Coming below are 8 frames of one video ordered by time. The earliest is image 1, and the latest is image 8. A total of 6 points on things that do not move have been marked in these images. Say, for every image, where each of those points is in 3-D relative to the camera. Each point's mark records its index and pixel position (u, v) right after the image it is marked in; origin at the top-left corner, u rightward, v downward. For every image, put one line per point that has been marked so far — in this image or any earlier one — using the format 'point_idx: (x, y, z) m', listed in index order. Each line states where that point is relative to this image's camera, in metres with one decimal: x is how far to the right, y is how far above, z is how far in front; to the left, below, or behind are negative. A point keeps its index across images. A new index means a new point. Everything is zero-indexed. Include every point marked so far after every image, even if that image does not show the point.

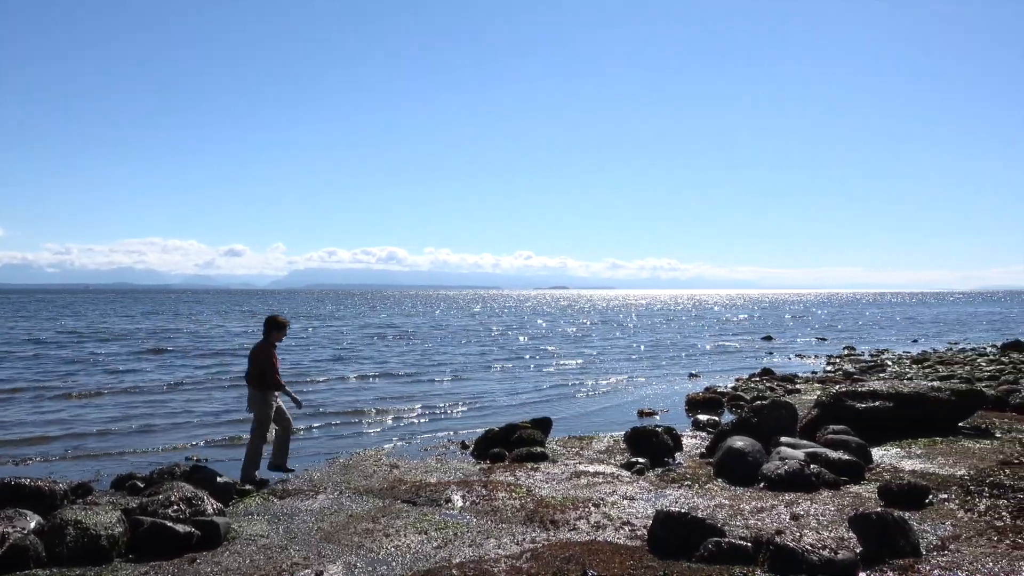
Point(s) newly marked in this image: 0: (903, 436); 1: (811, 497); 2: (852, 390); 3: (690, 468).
0: (+7.1, -2.7, +14.8) m
1: (+4.6, -3.2, +12.7) m
2: (+6.4, -1.9, +15.4) m
3: (+3.1, -3.2, +14.4) m
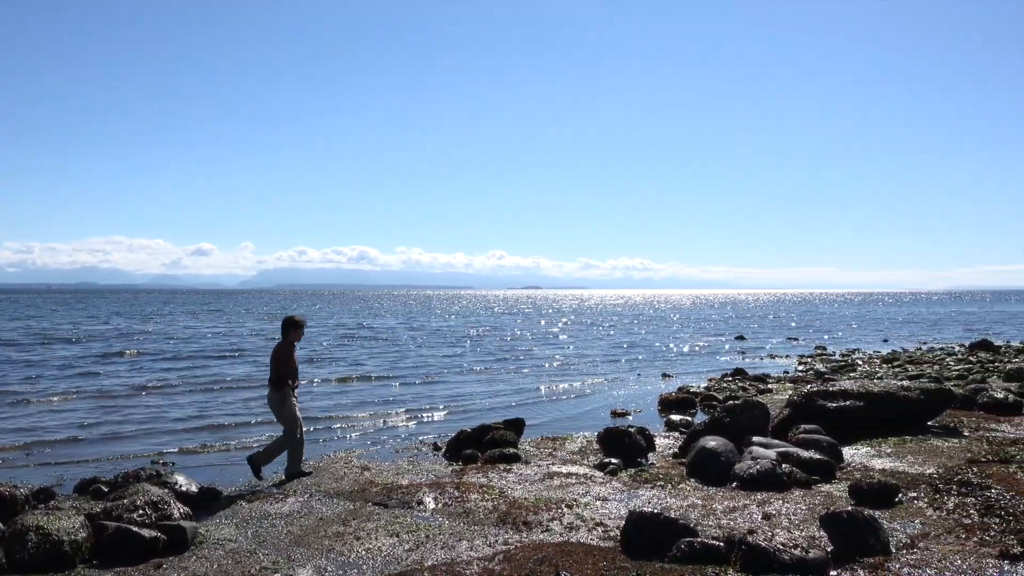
0: (+6.6, -2.7, +15.0) m
1: (+4.2, -3.2, +12.8) m
2: (+5.9, -1.9, +15.5) m
3: (+2.6, -3.2, +14.3) m
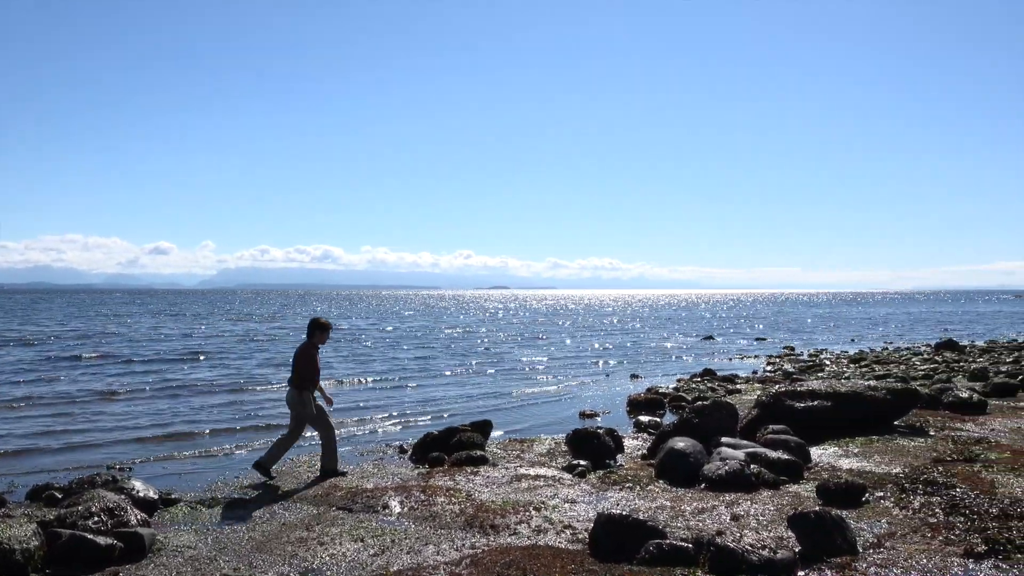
0: (+6.0, -2.7, +15.0) m
1: (+3.7, -3.2, +12.7) m
2: (+5.3, -1.9, +15.5) m
3: (+2.1, -3.2, +14.2) m
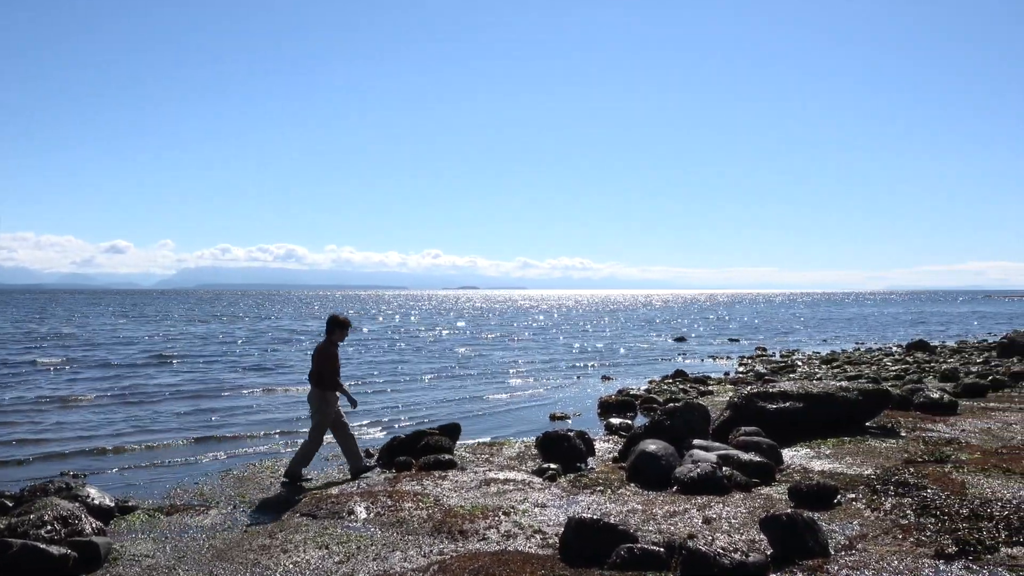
0: (+5.4, -2.7, +14.9) m
1: (+3.2, -3.2, +12.5) m
2: (+4.7, -1.9, +15.4) m
3: (+1.5, -3.2, +14.0) m
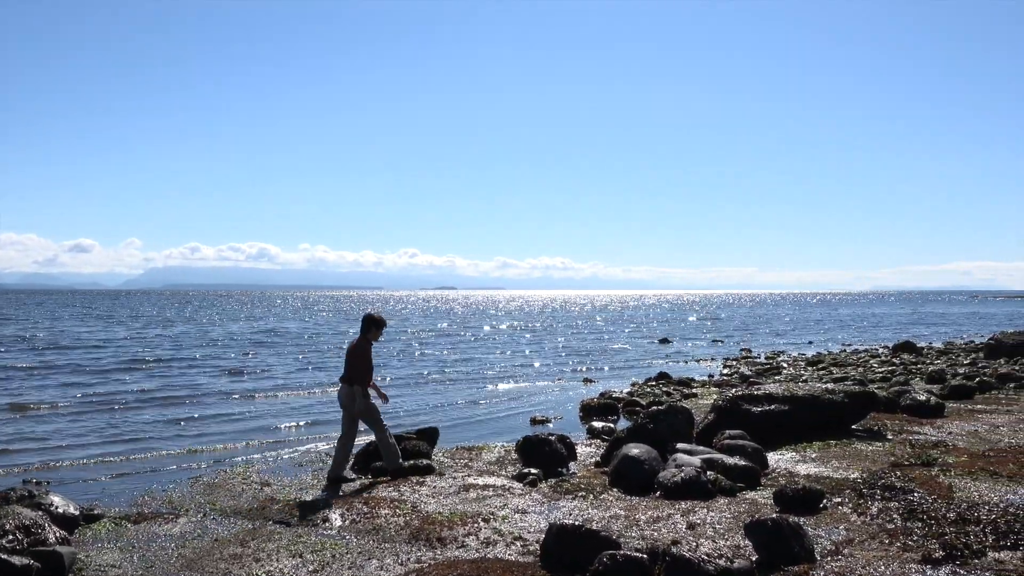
0: (+5.1, -2.7, +14.7) m
1: (+2.9, -3.2, +12.3) m
2: (+4.3, -1.9, +15.2) m
3: (+1.2, -3.2, +13.7) m
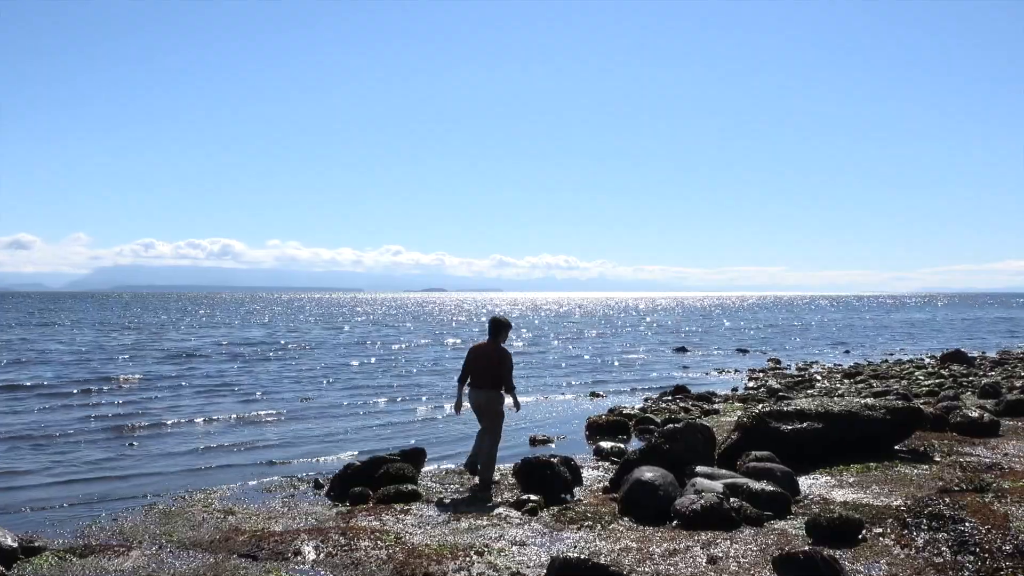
0: (+5.1, -2.7, +13.1) m
1: (+2.9, -3.3, +10.7) m
2: (+4.3, -1.9, +13.6) m
3: (+1.2, -3.2, +12.2) m
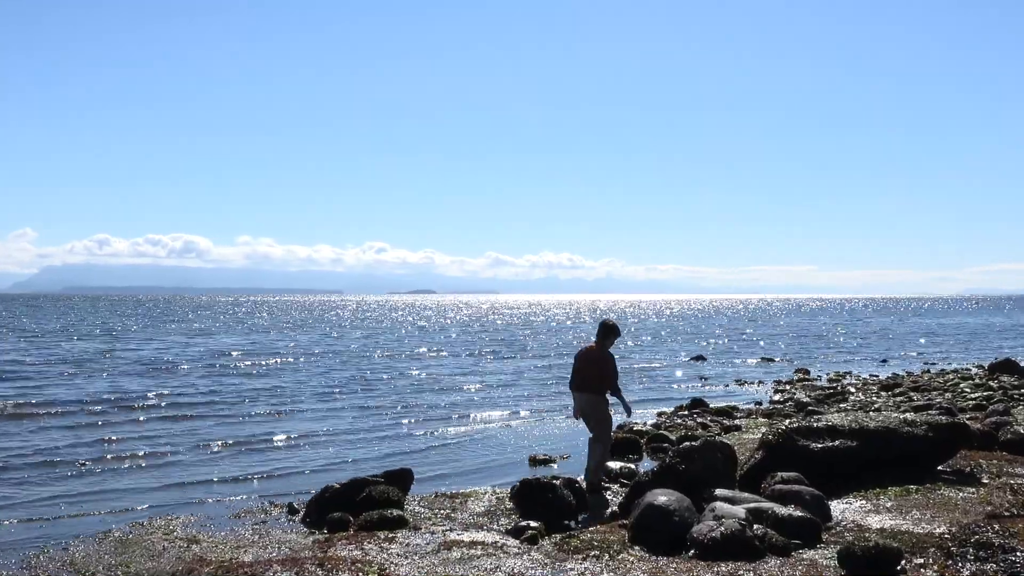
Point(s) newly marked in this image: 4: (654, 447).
0: (+5.0, -2.7, +11.9) m
1: (+2.8, -3.3, +9.5) m
2: (+4.3, -2.0, +12.4) m
3: (+1.1, -3.2, +11.0) m
4: (+2.9, -3.1, +17.6) m
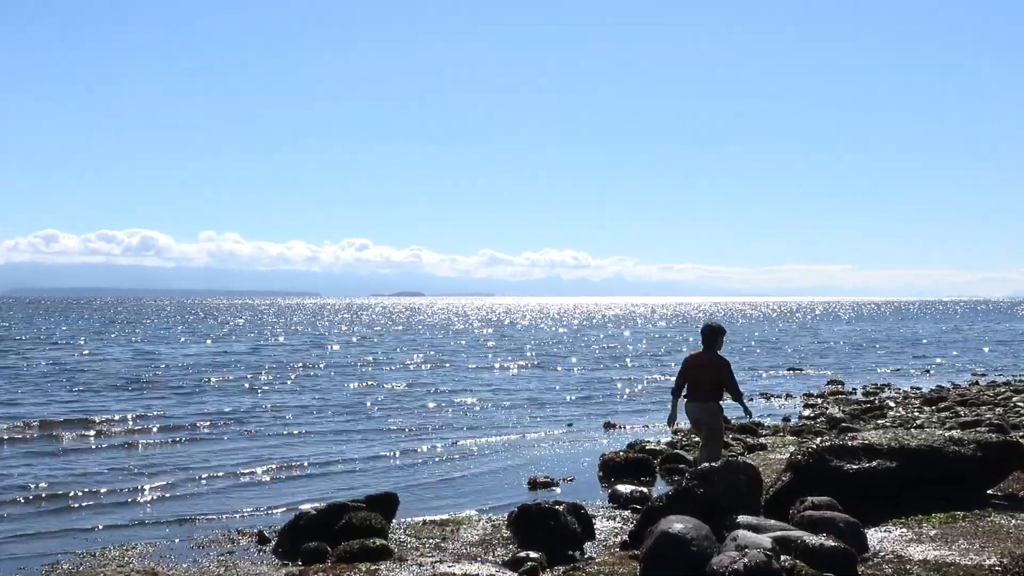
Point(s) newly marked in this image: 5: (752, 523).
0: (+5.0, -2.8, +10.8) m
1: (+2.8, -3.3, +8.4) m
2: (+4.2, -2.0, +11.3) m
3: (+1.1, -3.2, +9.9) m
4: (+2.9, -3.2, +16.5) m
5: (+2.9, -2.7, +9.9) m
